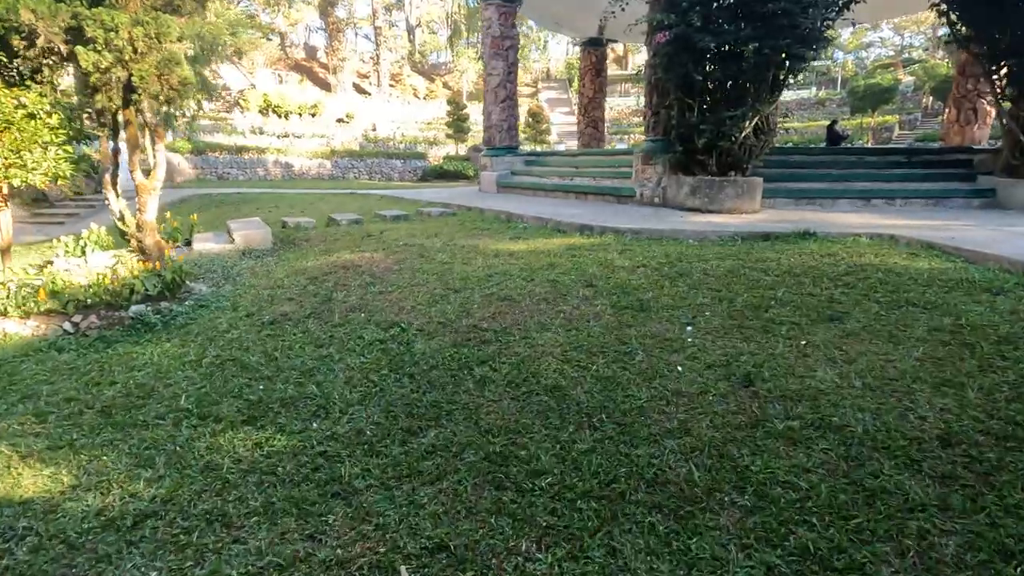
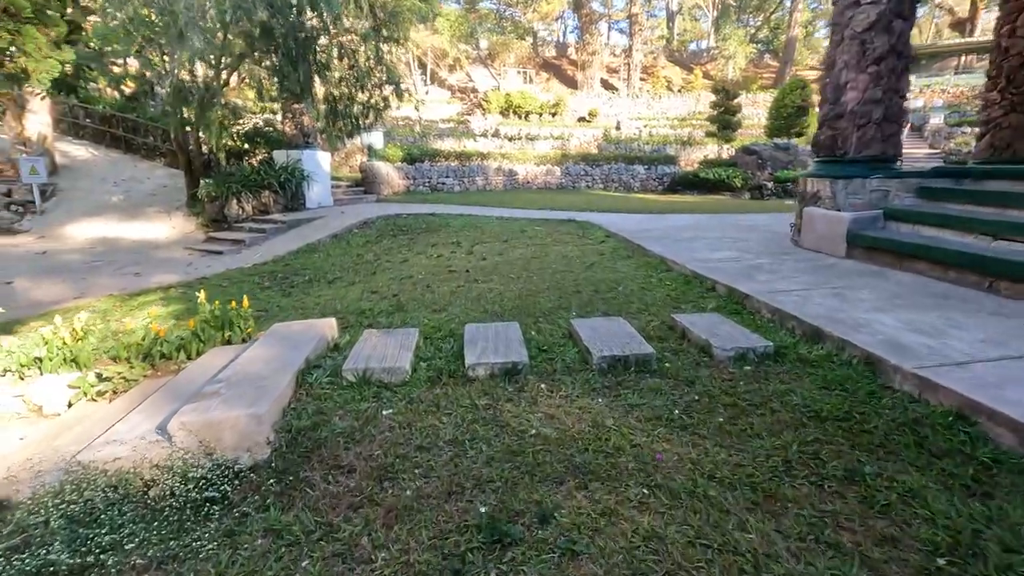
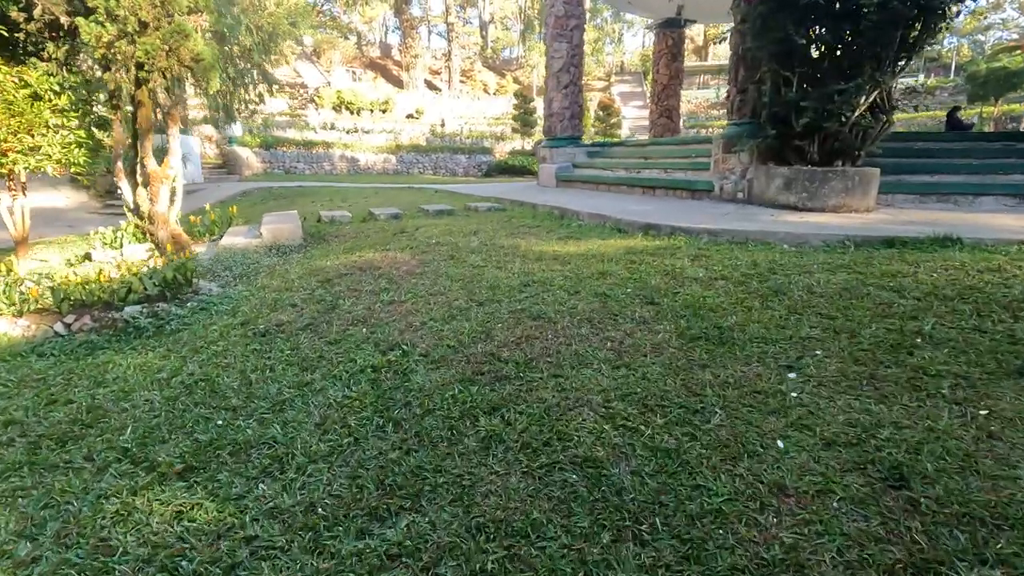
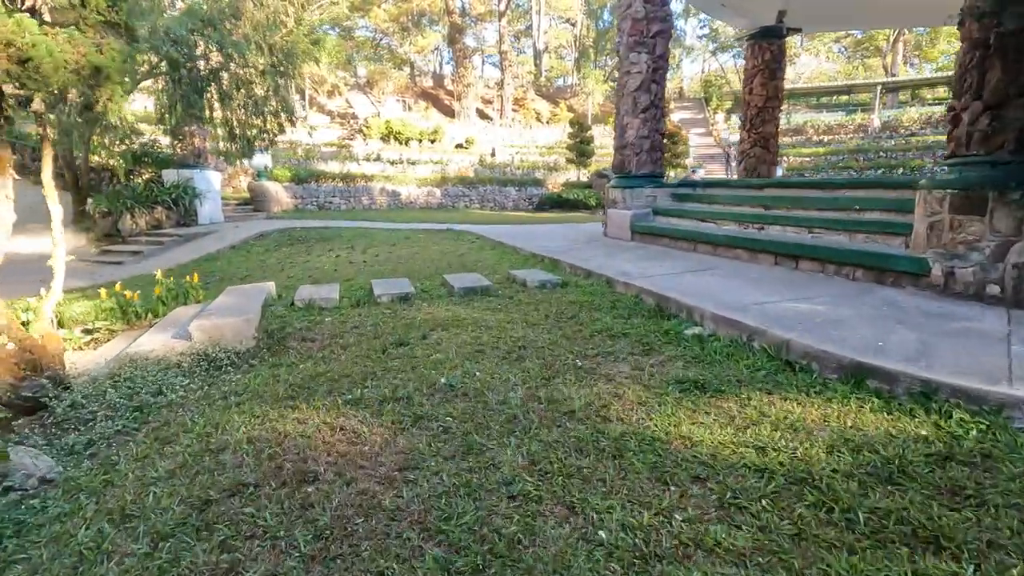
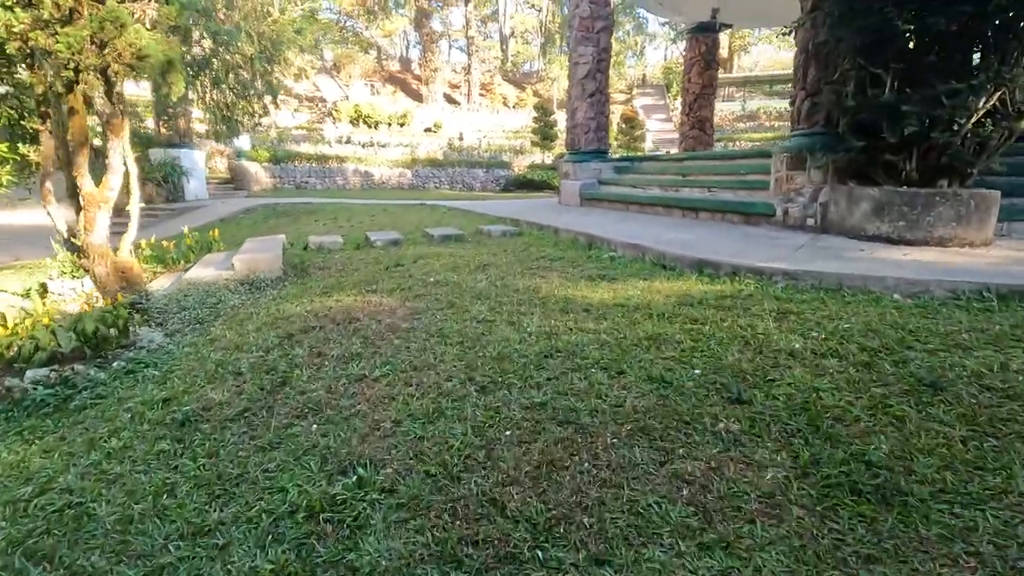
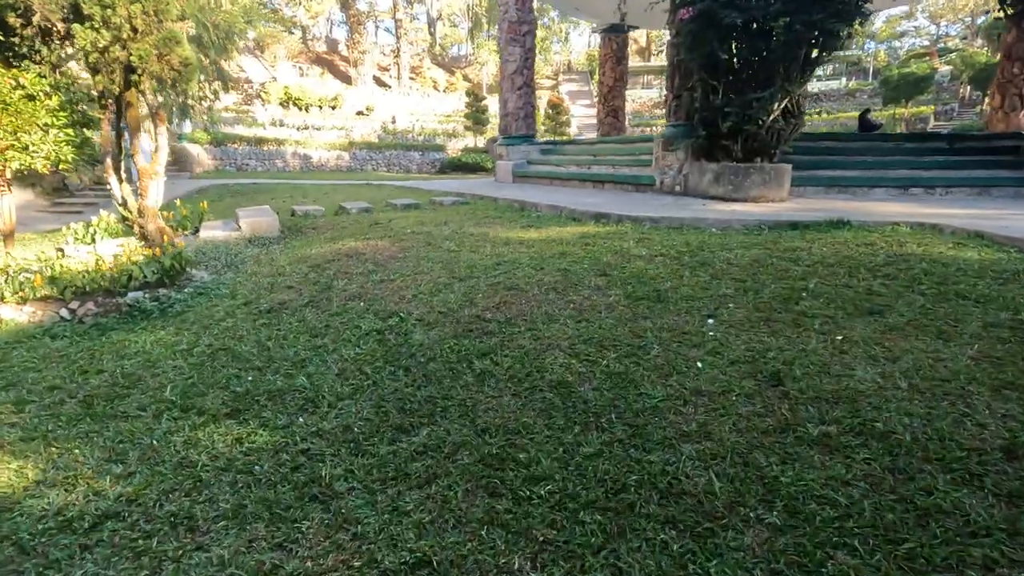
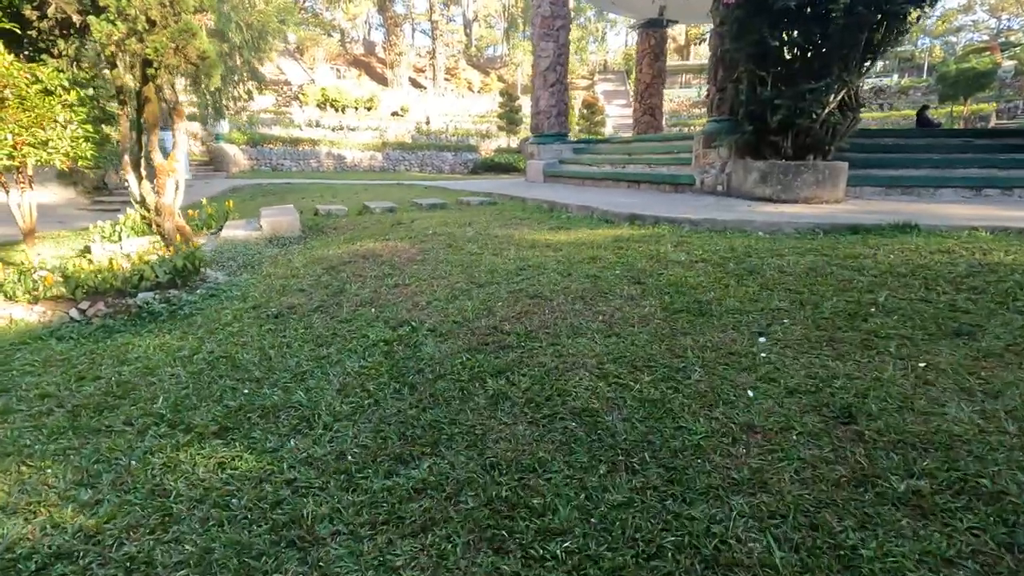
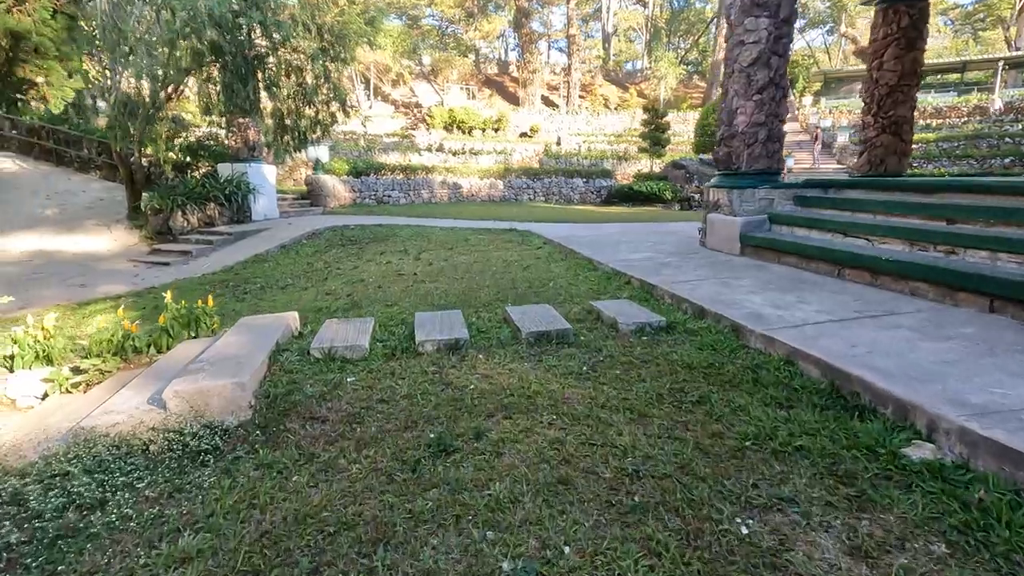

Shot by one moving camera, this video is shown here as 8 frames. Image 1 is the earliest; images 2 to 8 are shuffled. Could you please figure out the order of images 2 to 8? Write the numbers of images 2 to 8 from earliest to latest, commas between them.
6, 7, 3, 5, 4, 8, 2
